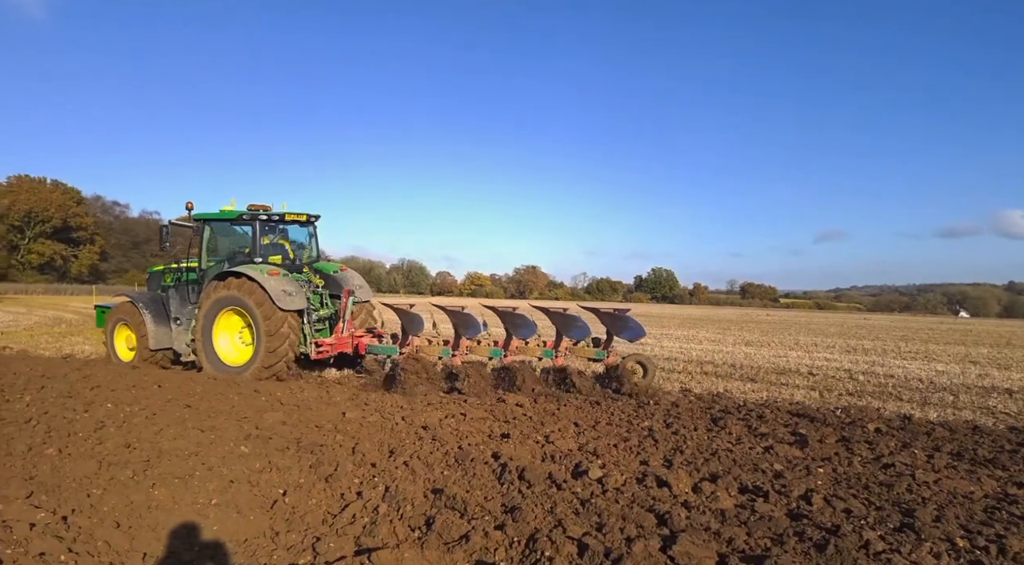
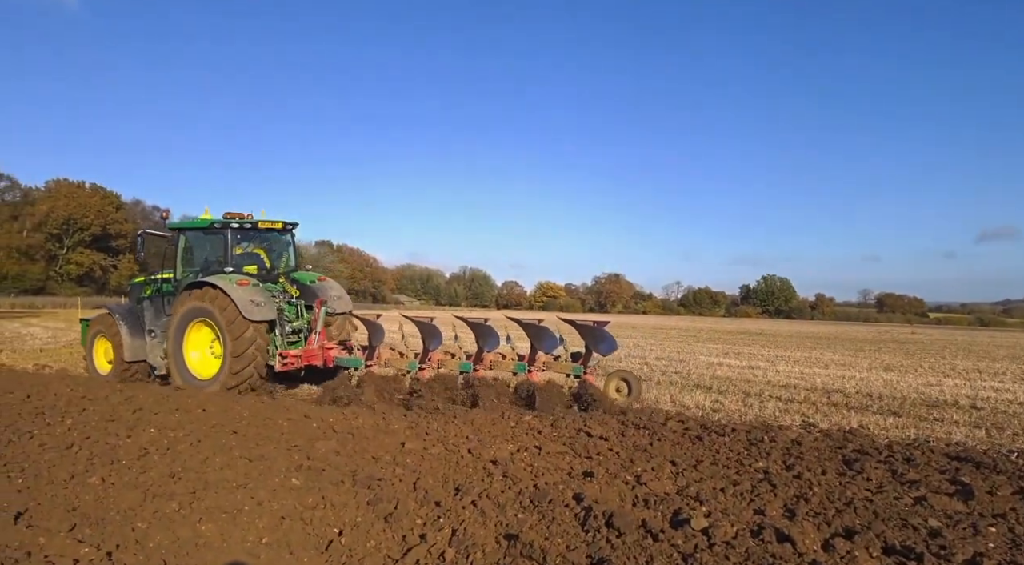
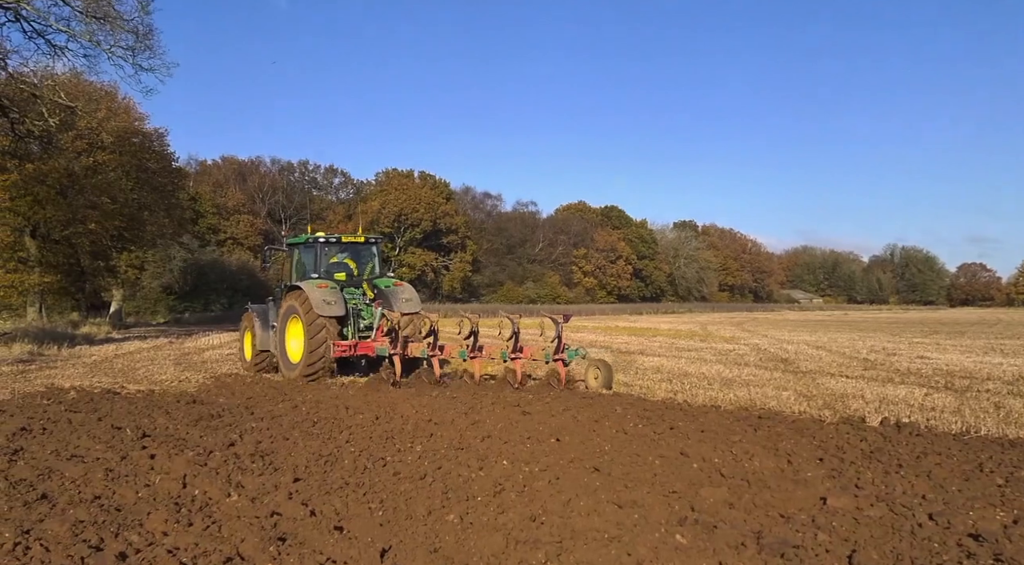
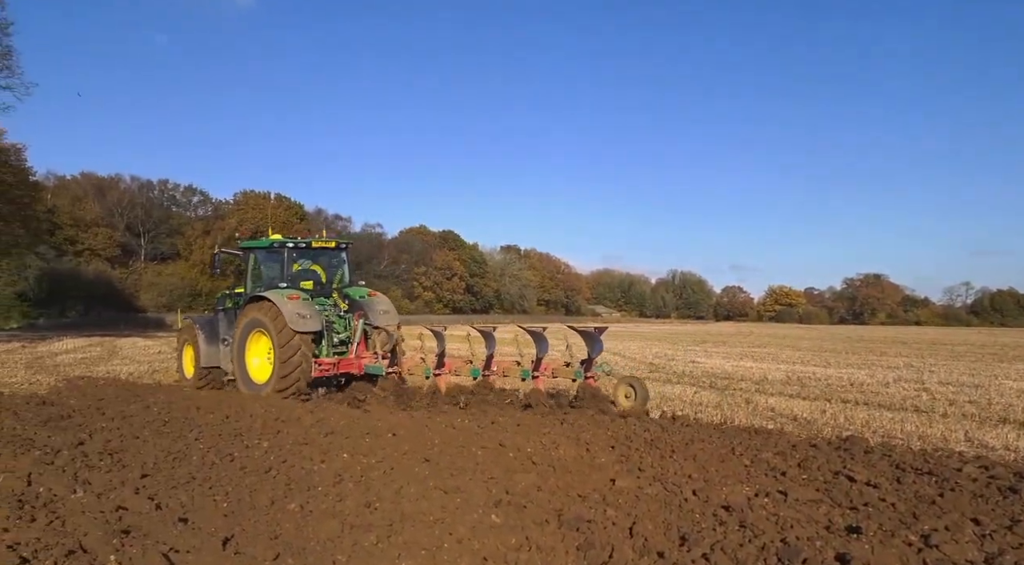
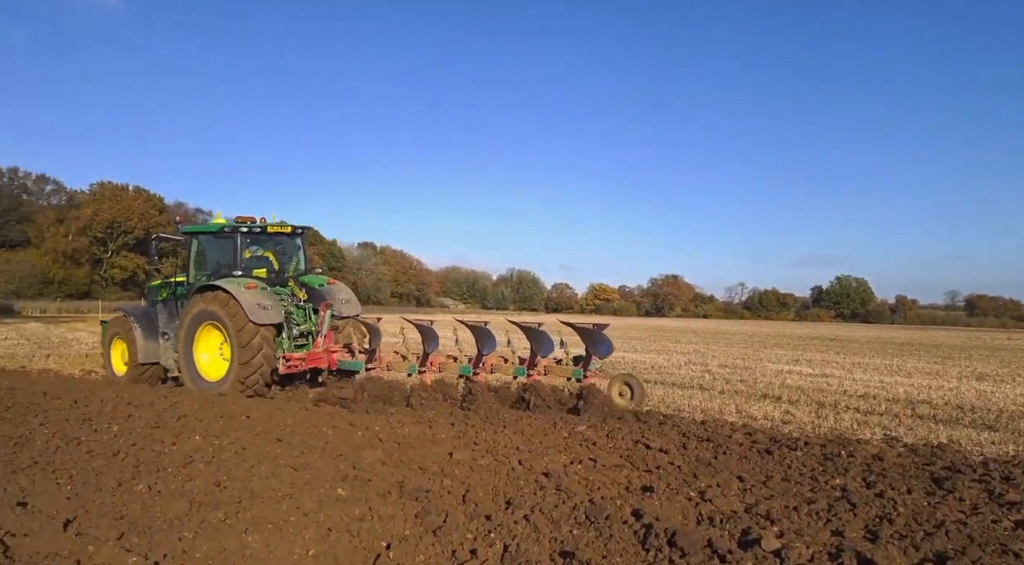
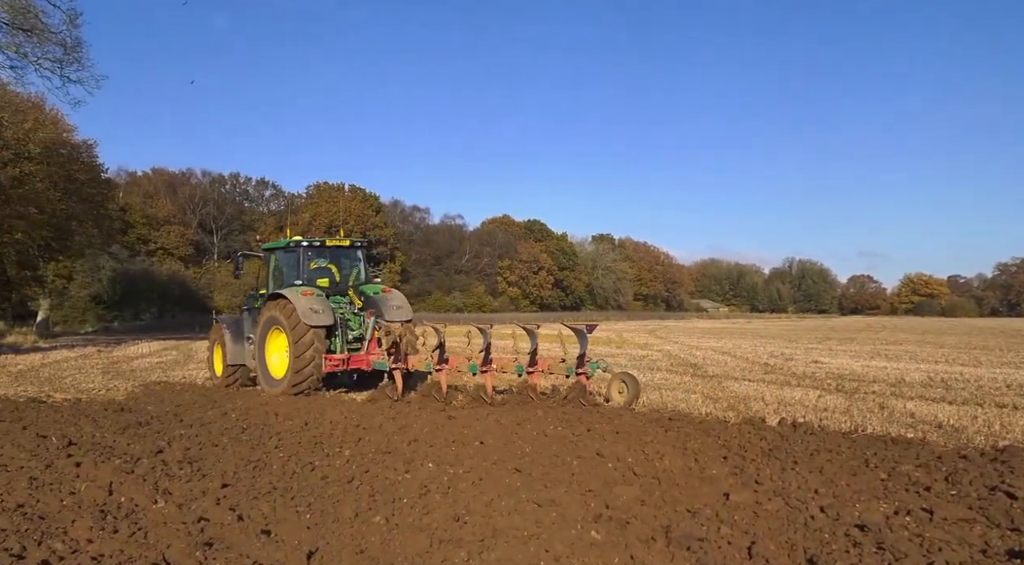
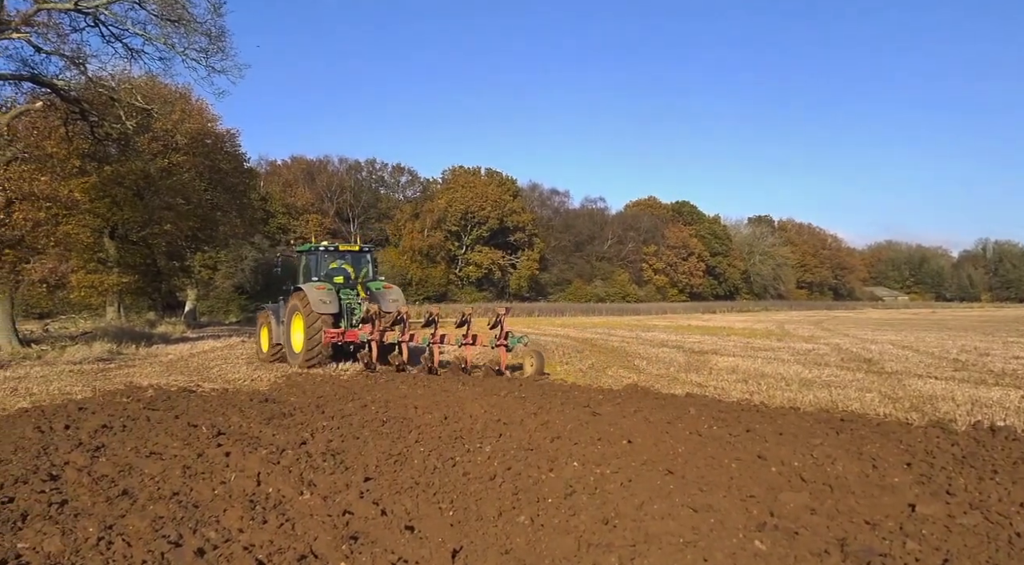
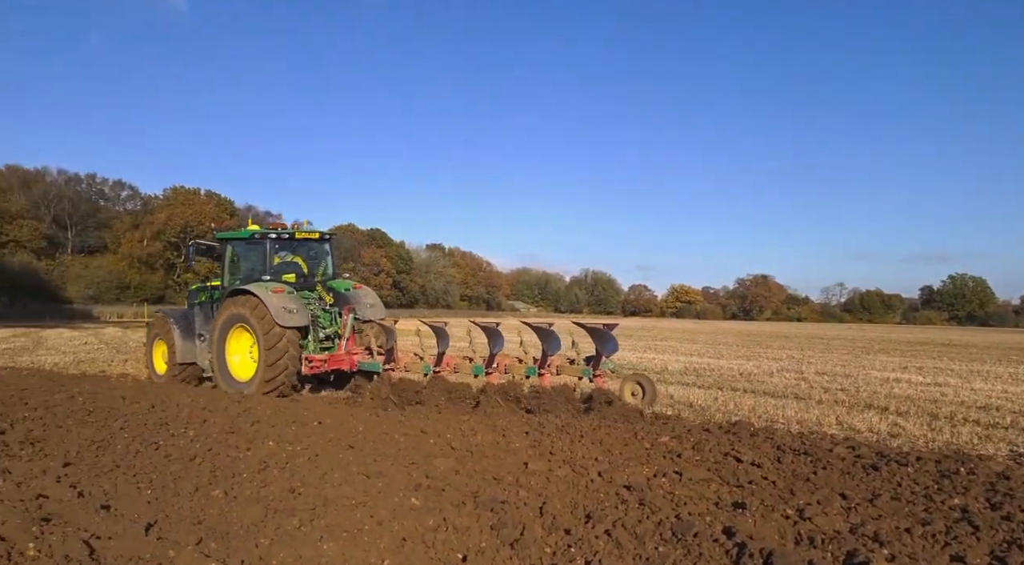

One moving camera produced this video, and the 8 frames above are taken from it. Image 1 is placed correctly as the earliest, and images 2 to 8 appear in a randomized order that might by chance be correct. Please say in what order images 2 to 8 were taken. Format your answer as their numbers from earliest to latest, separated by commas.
2, 5, 8, 4, 6, 3, 7
